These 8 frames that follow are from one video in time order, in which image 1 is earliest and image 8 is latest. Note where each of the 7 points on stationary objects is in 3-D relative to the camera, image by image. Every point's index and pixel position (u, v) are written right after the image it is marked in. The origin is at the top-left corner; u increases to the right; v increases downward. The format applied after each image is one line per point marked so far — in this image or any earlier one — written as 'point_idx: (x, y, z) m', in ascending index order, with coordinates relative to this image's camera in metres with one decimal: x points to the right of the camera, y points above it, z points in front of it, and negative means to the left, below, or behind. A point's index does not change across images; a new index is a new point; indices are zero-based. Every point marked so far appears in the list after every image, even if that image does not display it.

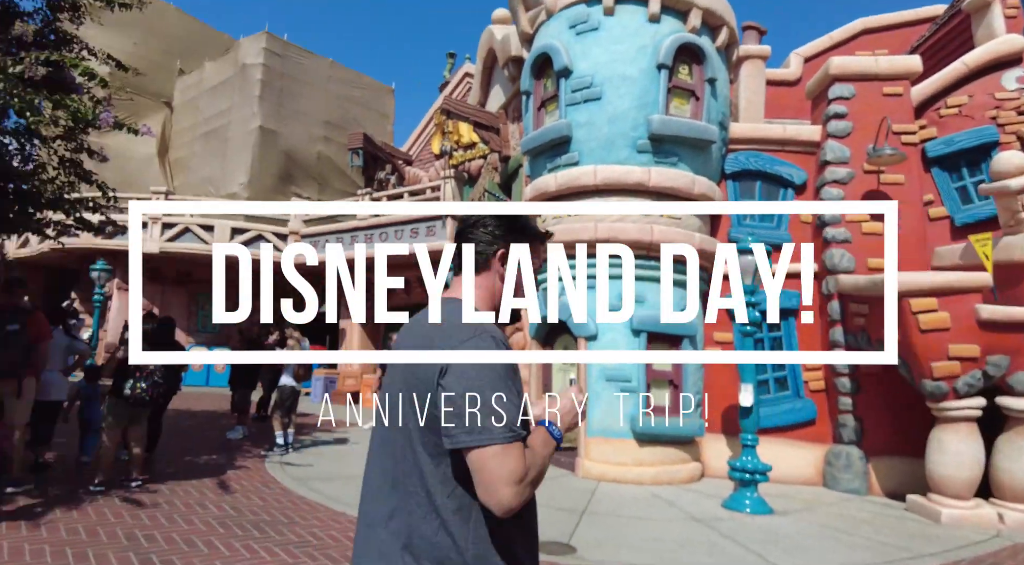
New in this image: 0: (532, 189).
0: (+0.3, +1.3, +9.0) m
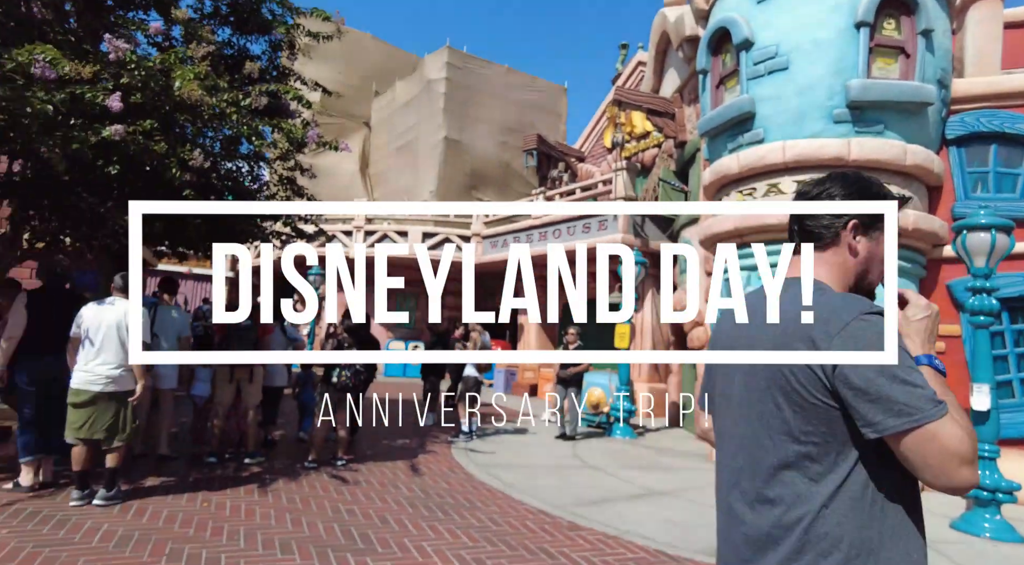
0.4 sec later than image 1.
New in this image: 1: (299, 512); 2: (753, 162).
0: (+2.5, +1.4, +8.5) m
1: (-1.6, -1.7, +5.3) m
2: (+2.7, +1.4, +7.8) m
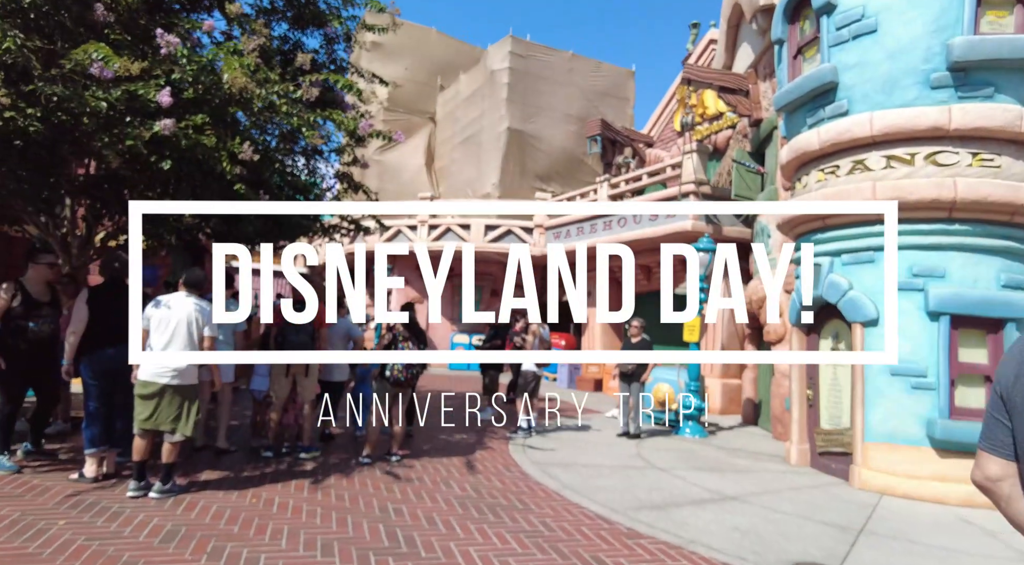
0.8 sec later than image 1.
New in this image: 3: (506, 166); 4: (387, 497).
0: (+3.1, +1.5, +7.9) m
1: (-1.2, -1.7, +5.2) m
2: (+3.3, +1.5, +7.2) m
3: (-0.2, +3.0, +17.8) m
4: (-1.0, -1.7, +5.6) m
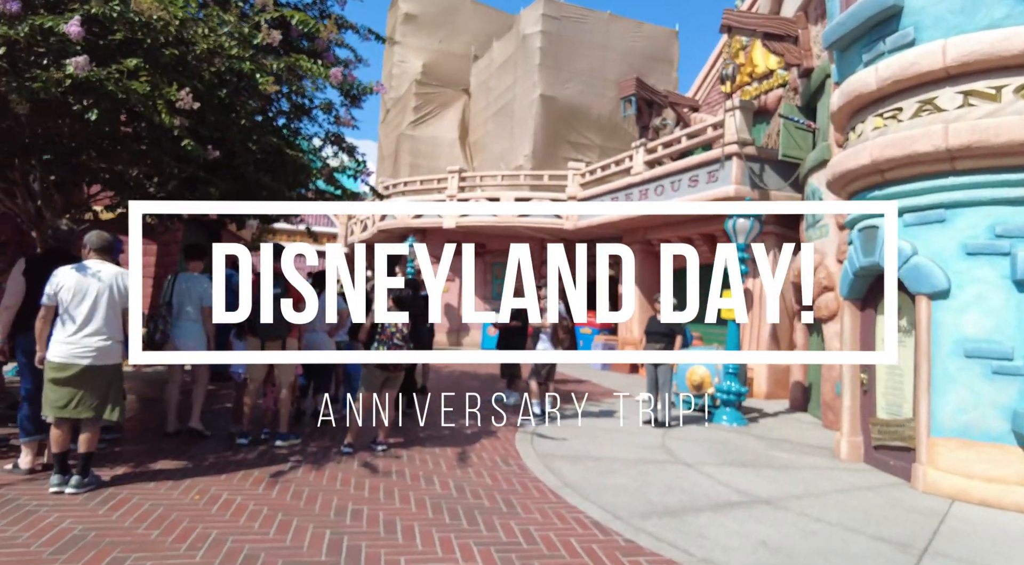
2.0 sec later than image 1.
0: (+3.2, +1.8, +6.7) m
1: (-1.3, -1.4, +4.4) m
2: (+3.3, +1.8, +6.0) m
3: (+0.6, +3.5, +16.8) m
4: (-1.1, -1.5, +4.9) m
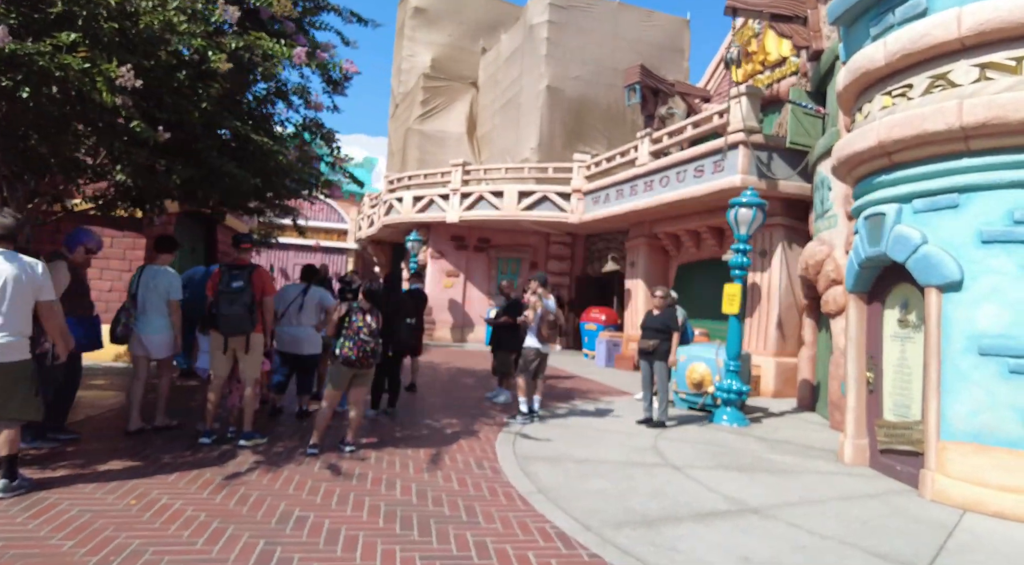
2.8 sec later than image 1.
0: (+3.0, +1.9, +6.3) m
1: (-1.6, -1.4, +4.1) m
2: (+3.1, +1.9, +5.5) m
3: (+0.8, +3.6, +16.4) m
4: (-1.3, -1.4, +4.5) m
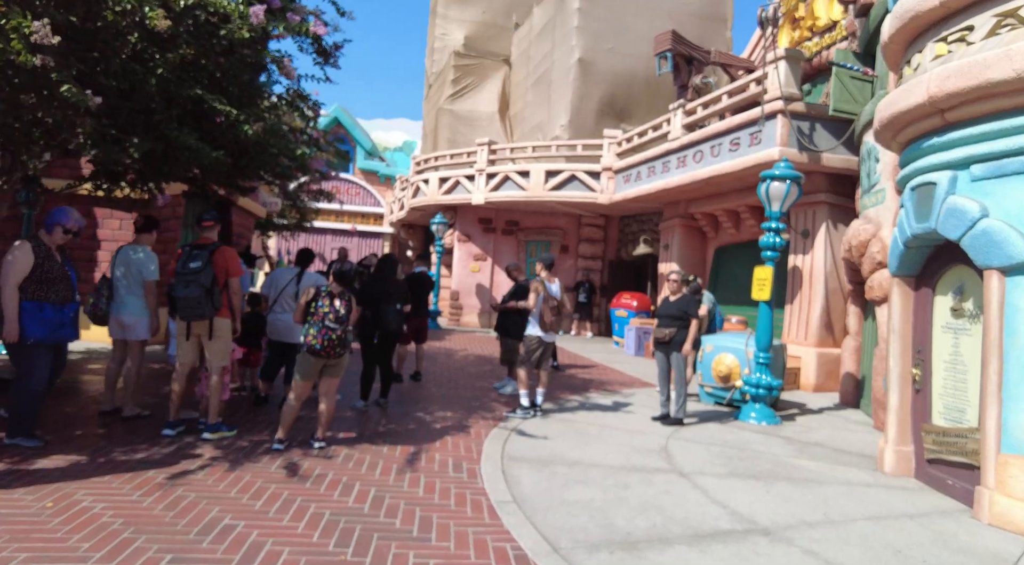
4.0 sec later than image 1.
0: (+2.9, +2.0, +5.3) m
1: (-1.8, -1.3, +3.6) m
2: (+3.0, +2.0, +4.6) m
3: (+1.4, +4.0, +15.6) m
4: (-1.5, -1.3, +4.0) m
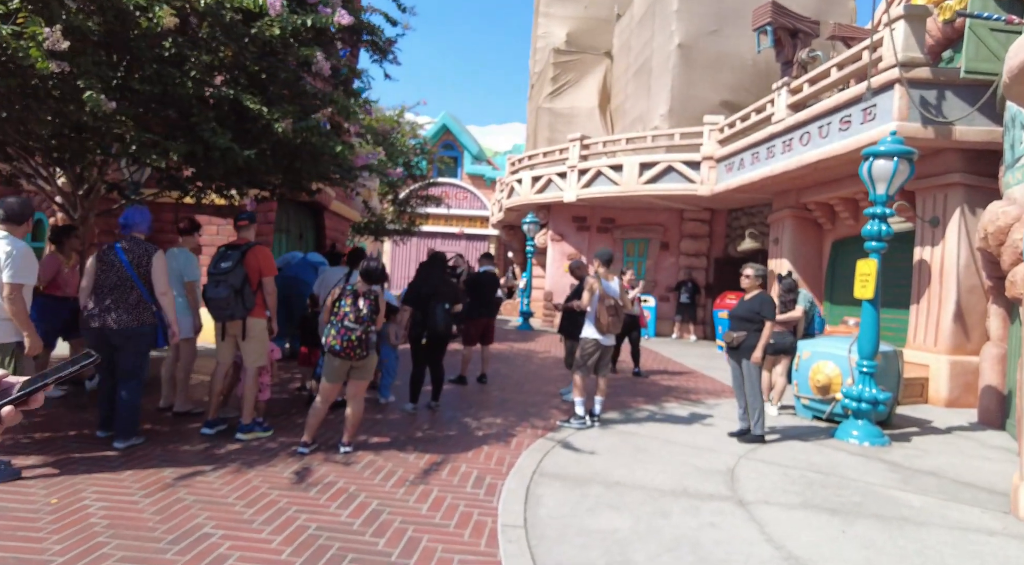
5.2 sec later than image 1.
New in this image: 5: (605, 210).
0: (+3.1, +2.1, +4.3) m
1: (-1.9, -1.2, +3.4) m
2: (+3.0, +2.1, +3.5) m
3: (+3.4, +4.0, +14.6) m
4: (-1.5, -1.2, +3.7) m
5: (+2.0, +1.5, +15.1) m
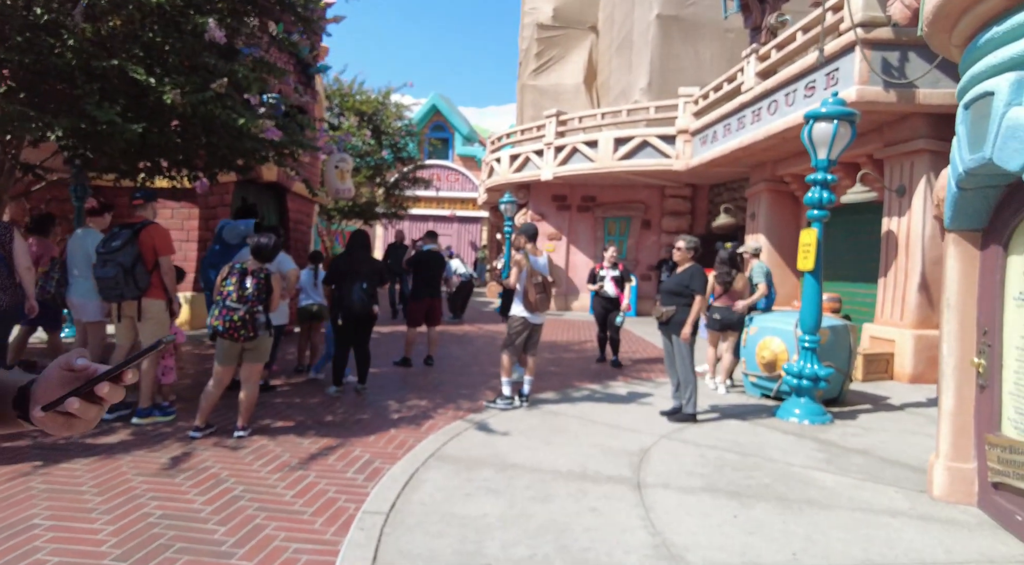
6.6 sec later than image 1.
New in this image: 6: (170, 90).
0: (+2.3, +2.3, +3.9) m
1: (-2.6, -1.1, +3.2) m
2: (+2.3, +2.2, +3.2) m
3: (+2.9, +4.4, +14.2) m
4: (-2.2, -1.1, +3.5) m
5: (+1.6, +2.0, +14.8) m
6: (-2.5, +1.4, +5.1) m
